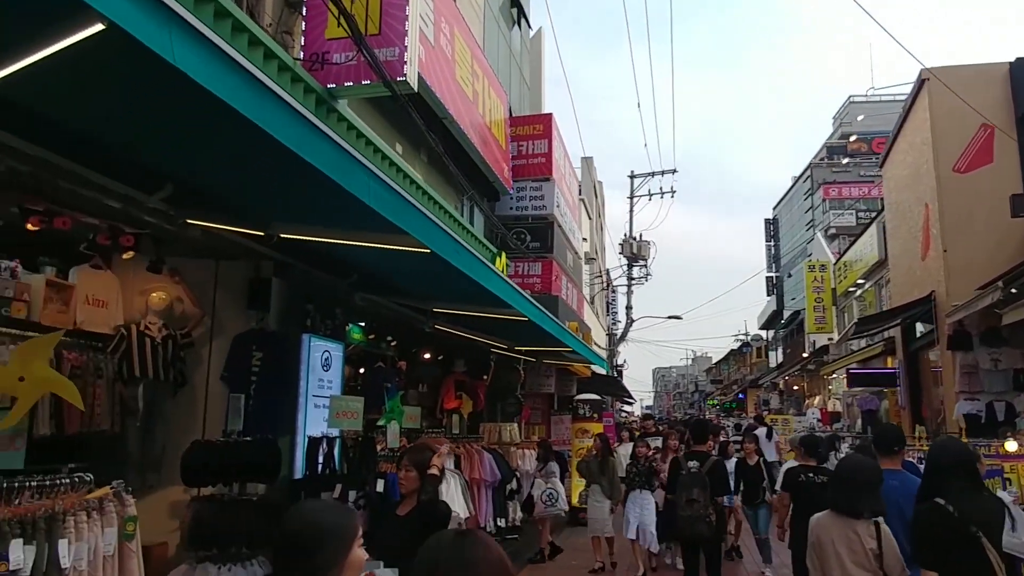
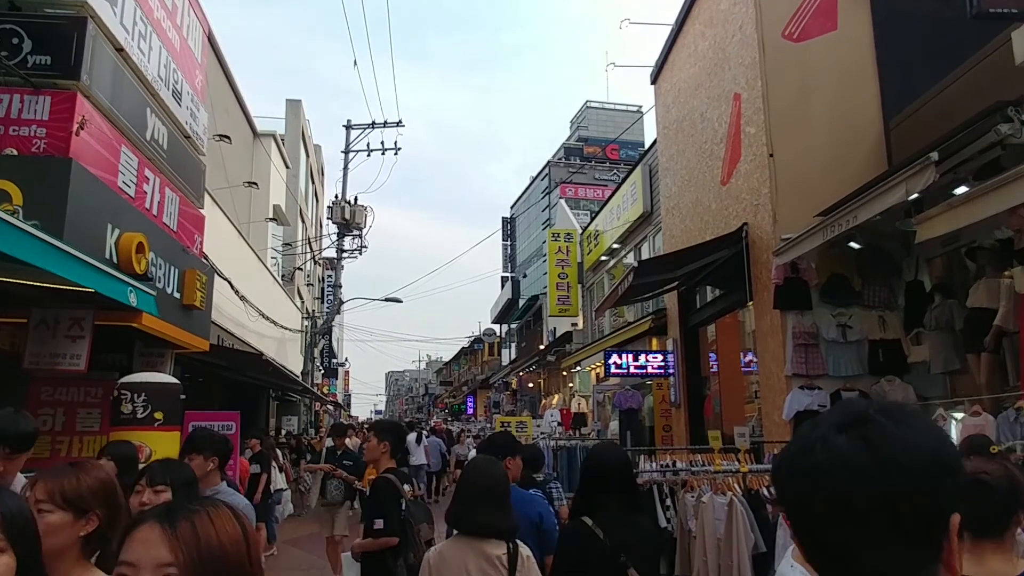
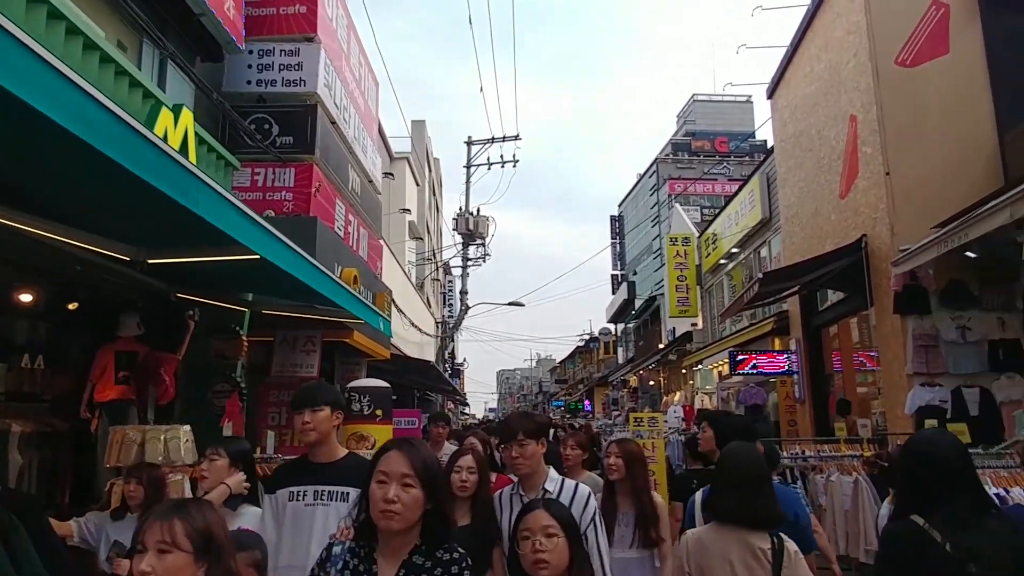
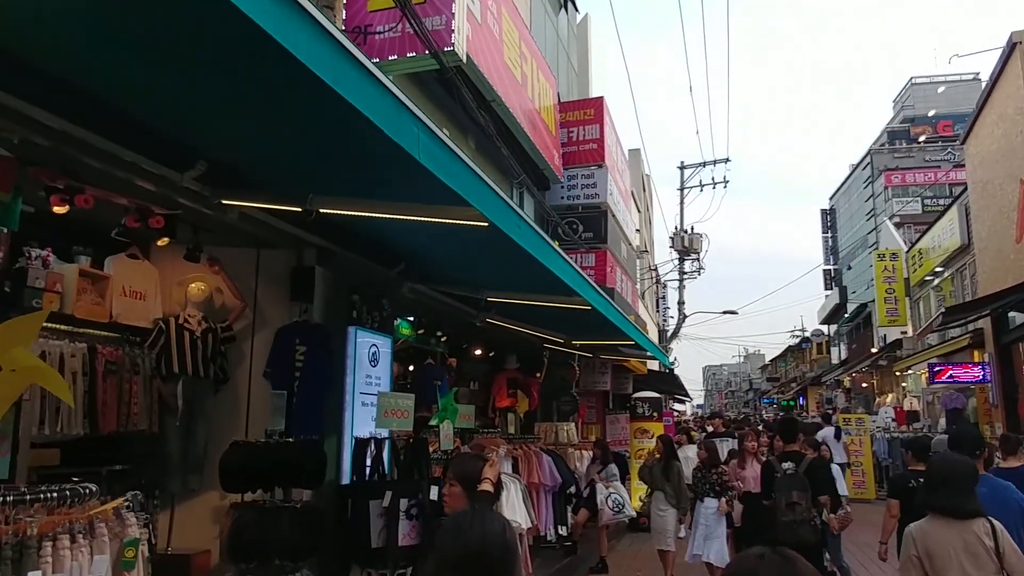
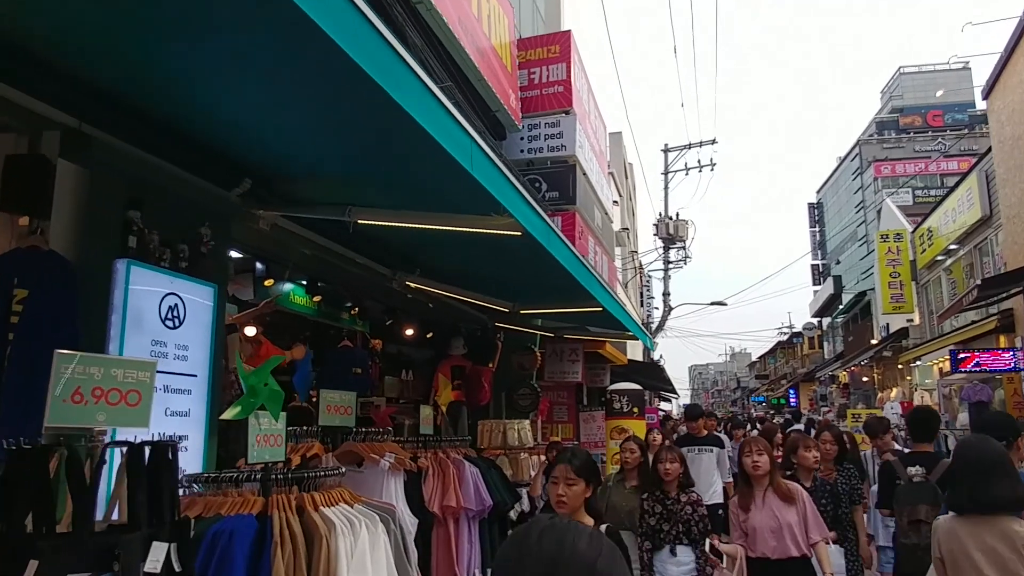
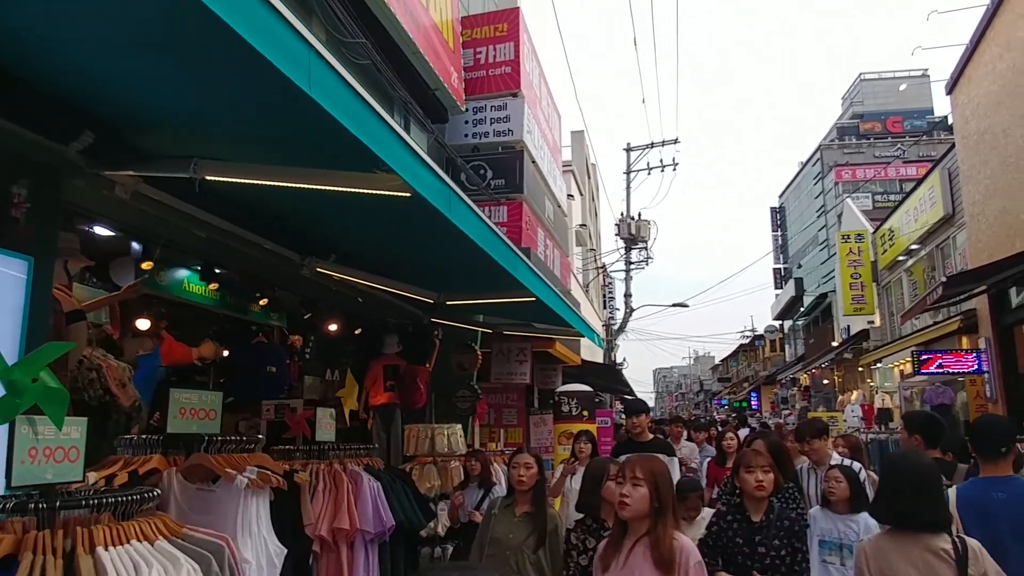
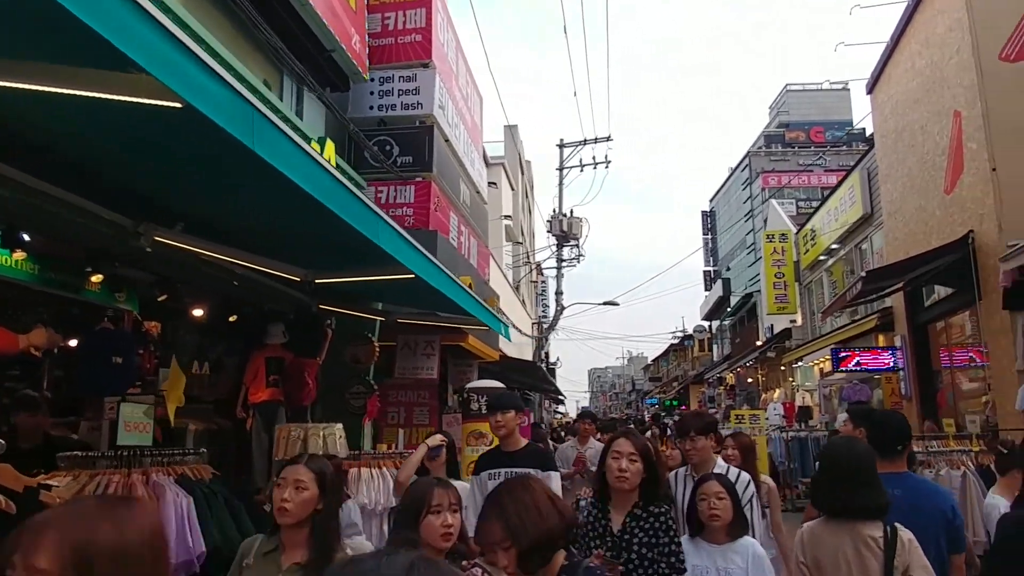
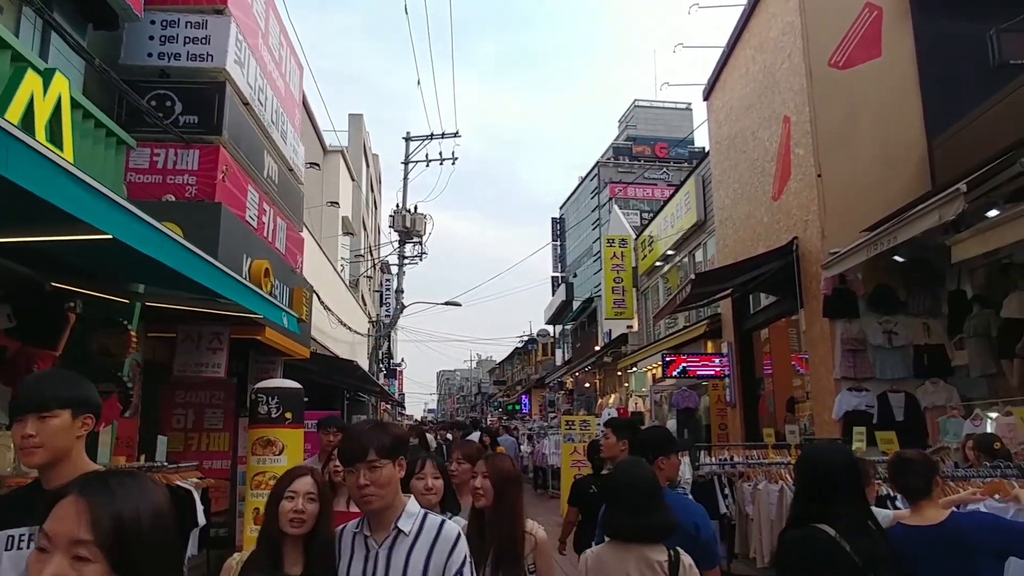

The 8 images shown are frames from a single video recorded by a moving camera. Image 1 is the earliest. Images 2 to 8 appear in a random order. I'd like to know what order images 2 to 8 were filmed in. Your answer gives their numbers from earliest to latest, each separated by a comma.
4, 5, 6, 7, 3, 8, 2
